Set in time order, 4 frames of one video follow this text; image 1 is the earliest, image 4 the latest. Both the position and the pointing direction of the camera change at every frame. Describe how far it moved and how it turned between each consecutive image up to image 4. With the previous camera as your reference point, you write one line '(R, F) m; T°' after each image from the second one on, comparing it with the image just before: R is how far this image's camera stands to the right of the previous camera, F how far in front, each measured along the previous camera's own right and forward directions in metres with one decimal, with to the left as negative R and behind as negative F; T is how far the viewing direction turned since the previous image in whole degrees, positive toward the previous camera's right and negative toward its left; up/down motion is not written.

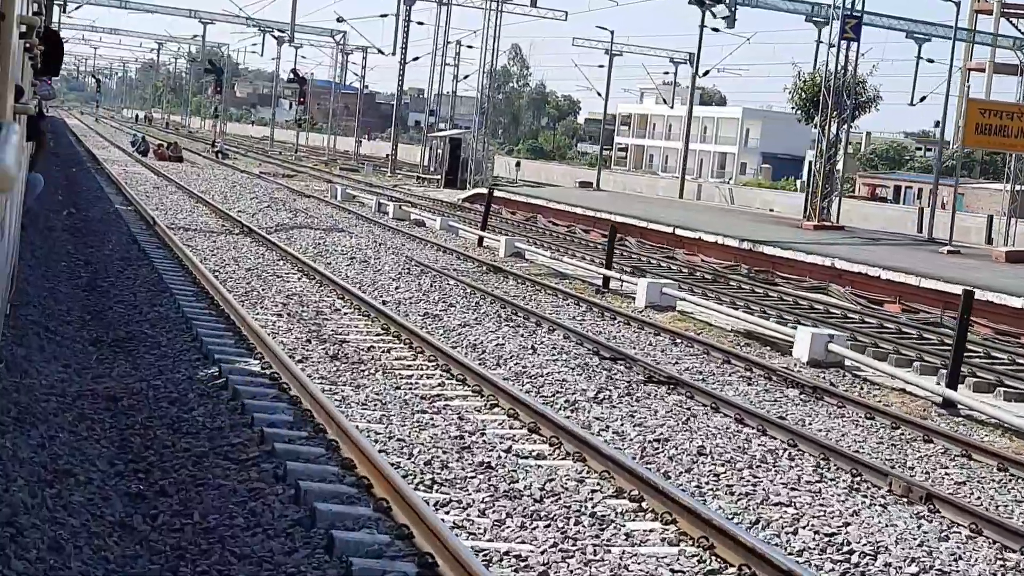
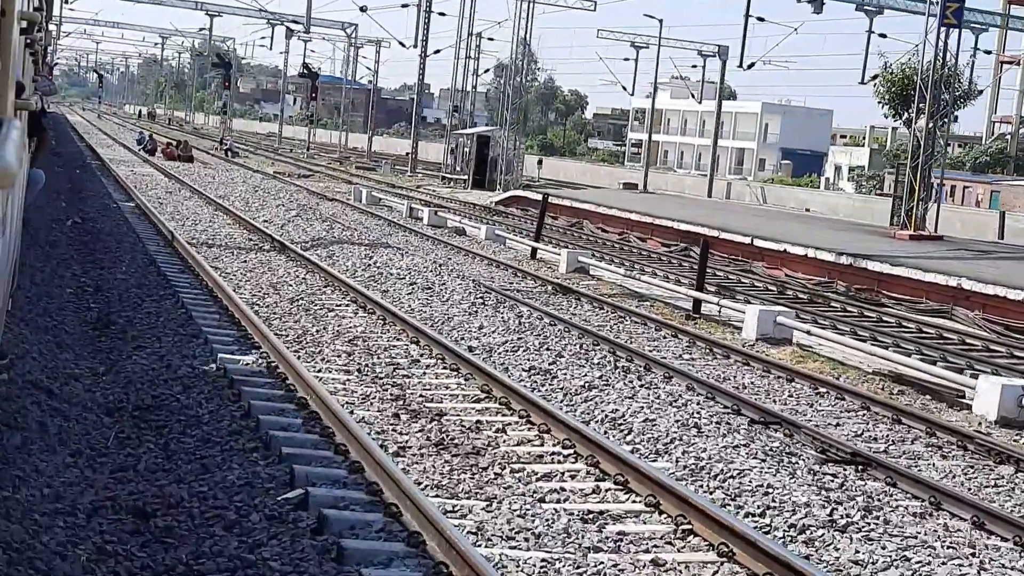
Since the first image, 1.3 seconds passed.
(-0.8, +2.5) m; 0°
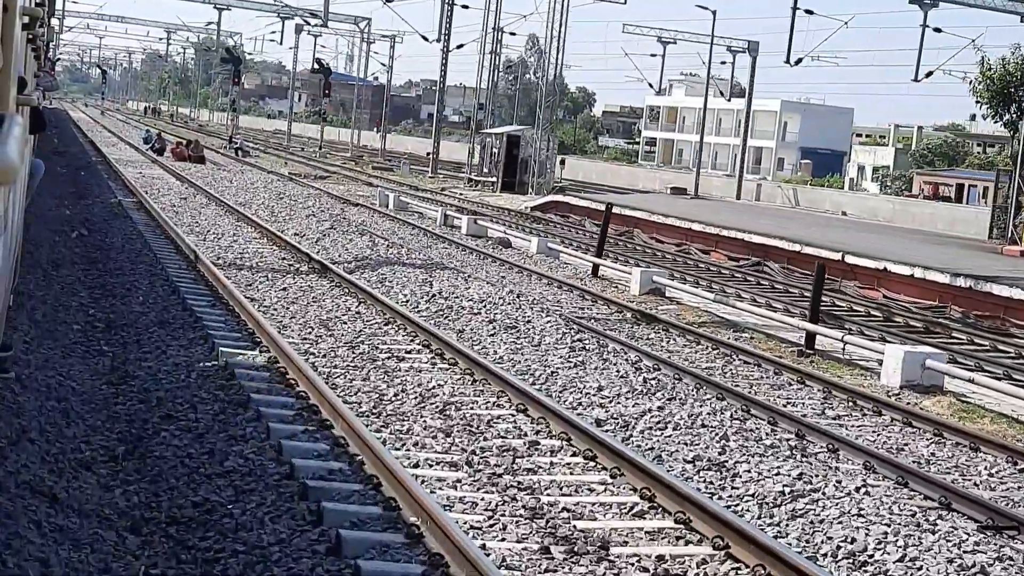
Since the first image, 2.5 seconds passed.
(-0.8, +2.3) m; 0°
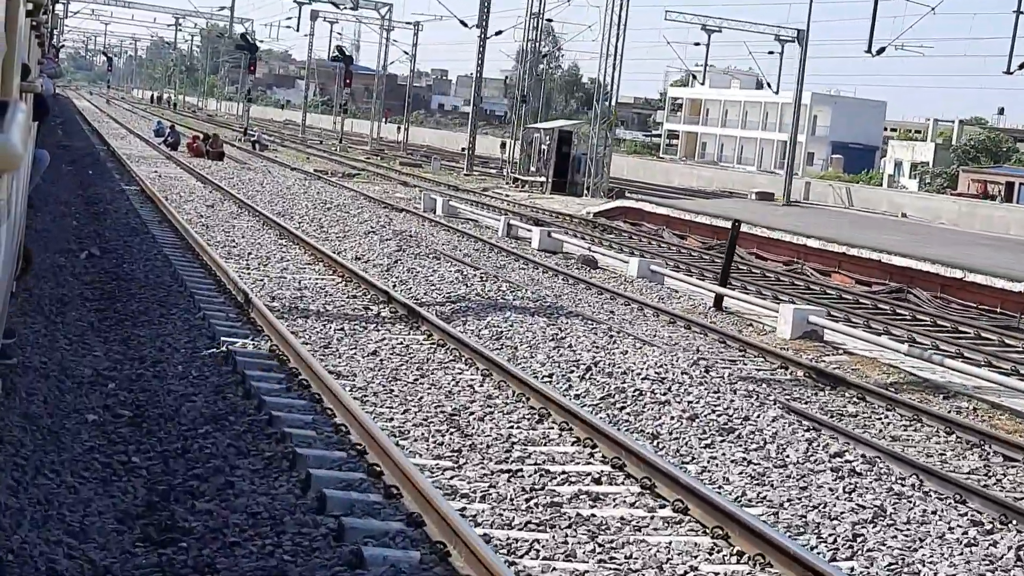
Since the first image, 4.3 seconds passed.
(-1.1, +3.4) m; 0°
